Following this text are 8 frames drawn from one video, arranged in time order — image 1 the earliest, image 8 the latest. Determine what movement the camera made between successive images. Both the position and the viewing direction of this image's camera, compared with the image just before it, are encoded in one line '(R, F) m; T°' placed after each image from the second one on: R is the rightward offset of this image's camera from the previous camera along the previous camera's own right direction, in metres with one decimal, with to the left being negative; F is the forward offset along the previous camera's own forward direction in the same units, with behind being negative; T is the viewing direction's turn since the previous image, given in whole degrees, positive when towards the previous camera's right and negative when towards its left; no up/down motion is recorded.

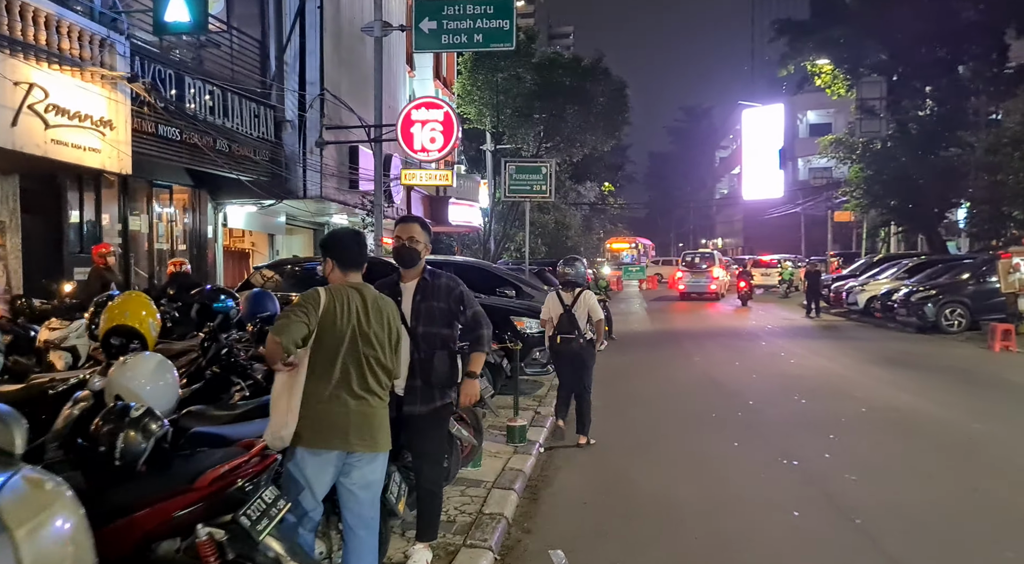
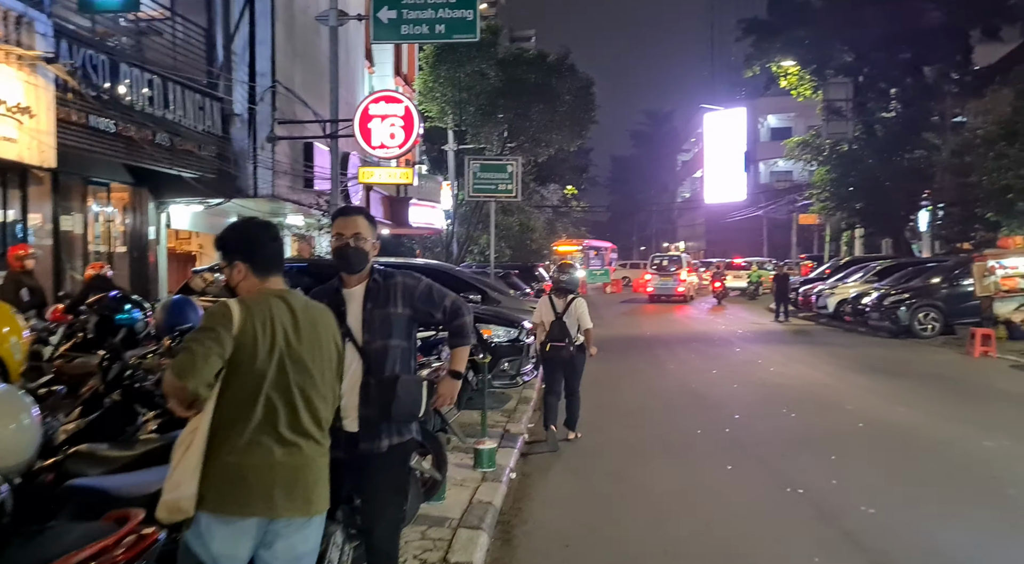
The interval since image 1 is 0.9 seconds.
(0.0, +0.8) m; +3°
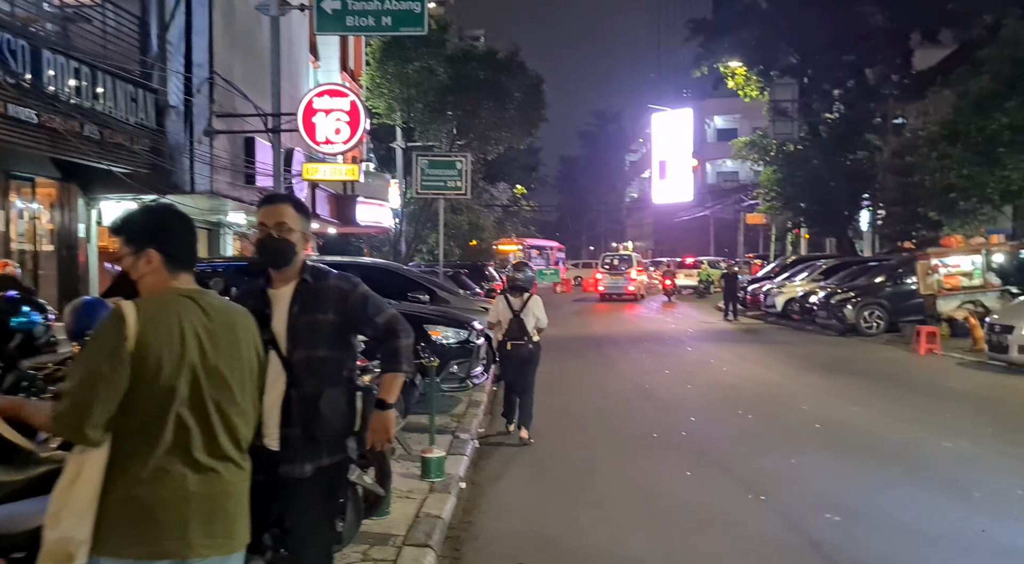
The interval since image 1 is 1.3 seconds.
(0.0, +0.3) m; +3°
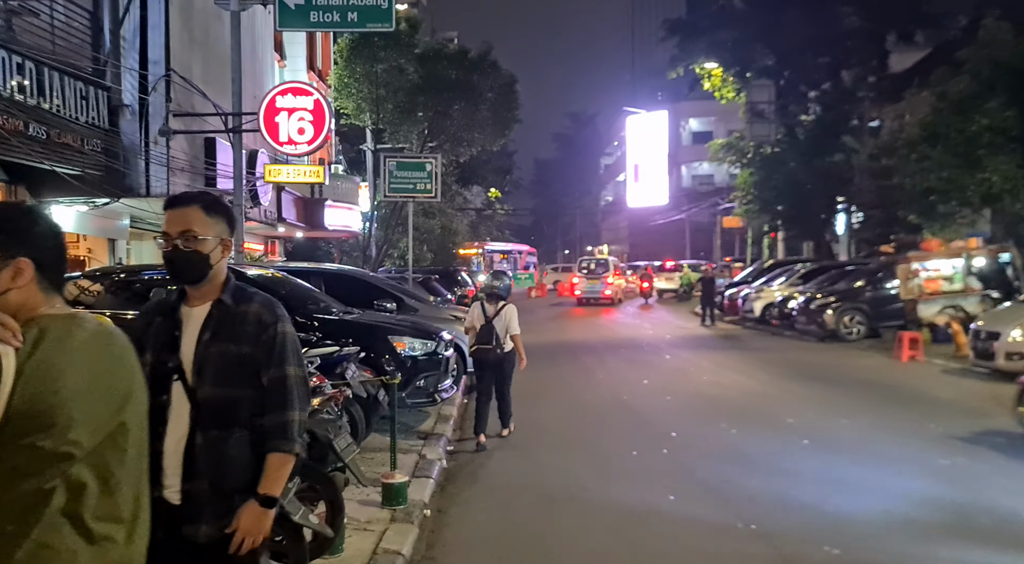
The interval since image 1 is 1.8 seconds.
(+0.1, +0.5) m; +2°
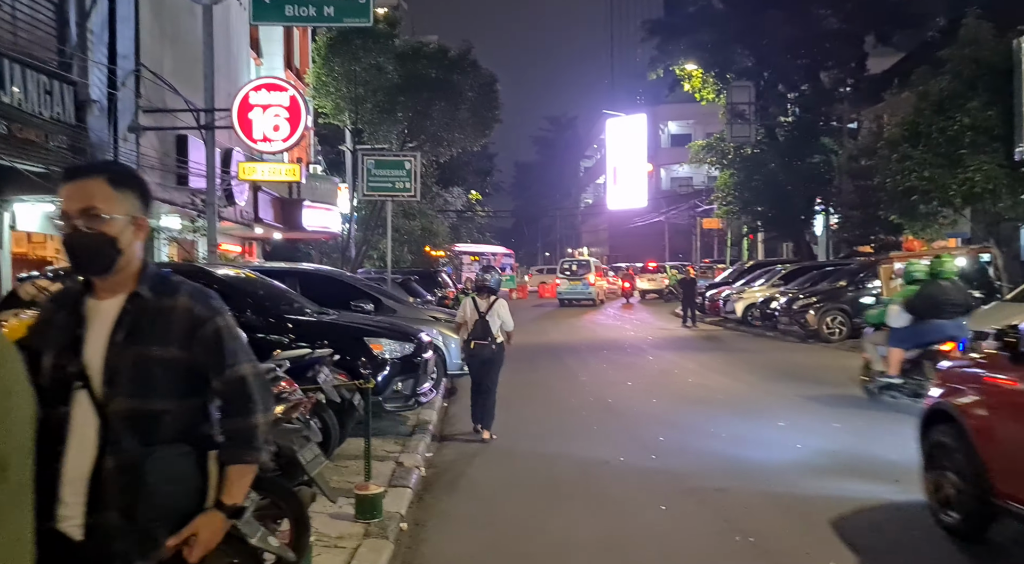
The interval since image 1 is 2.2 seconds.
(0.0, +0.3) m; +1°
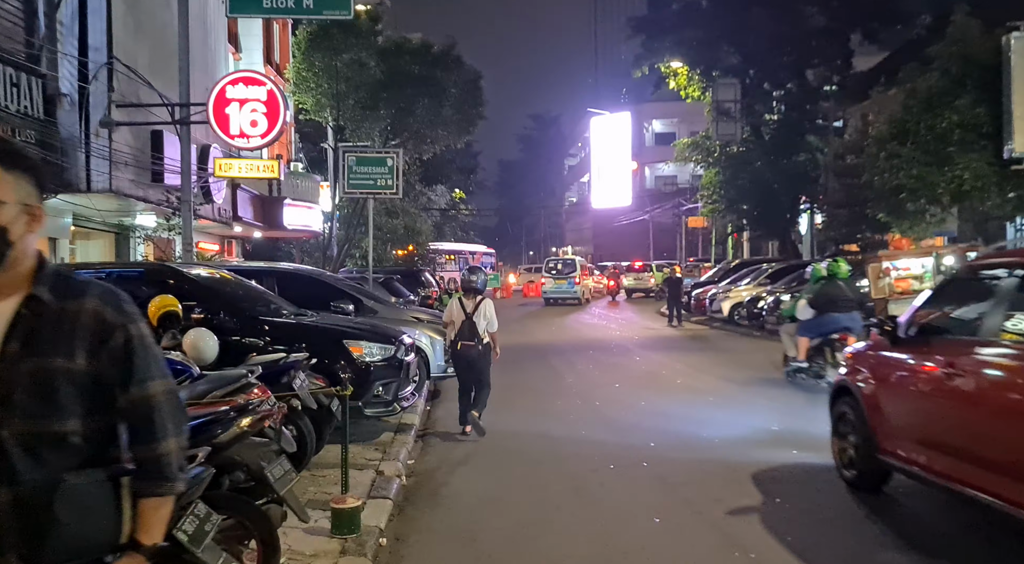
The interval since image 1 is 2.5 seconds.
(0.0, +0.3) m; +1°
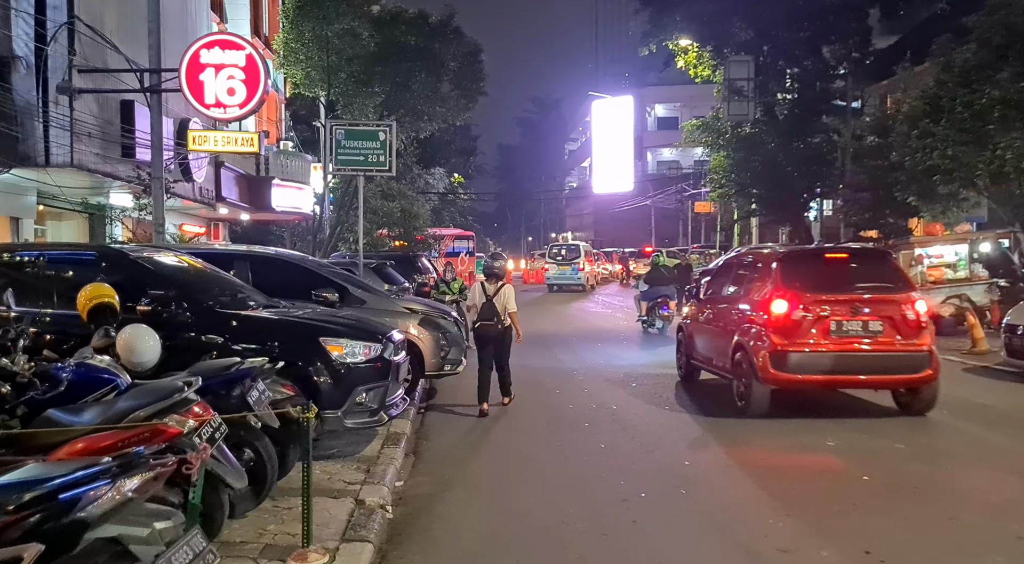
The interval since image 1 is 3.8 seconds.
(-0.1, +1.2) m; 0°
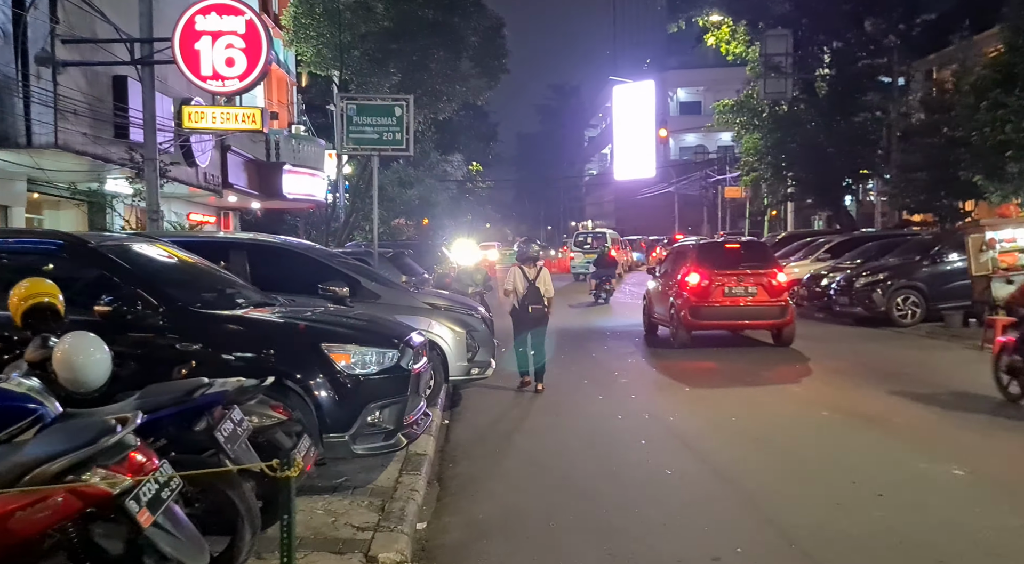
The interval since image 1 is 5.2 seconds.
(-0.2, +1.3) m; -1°
